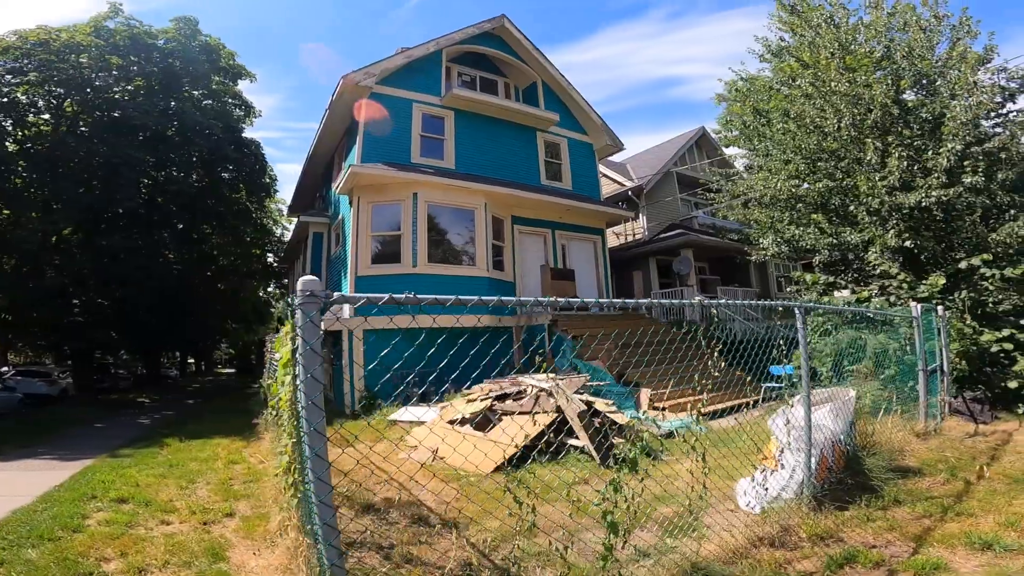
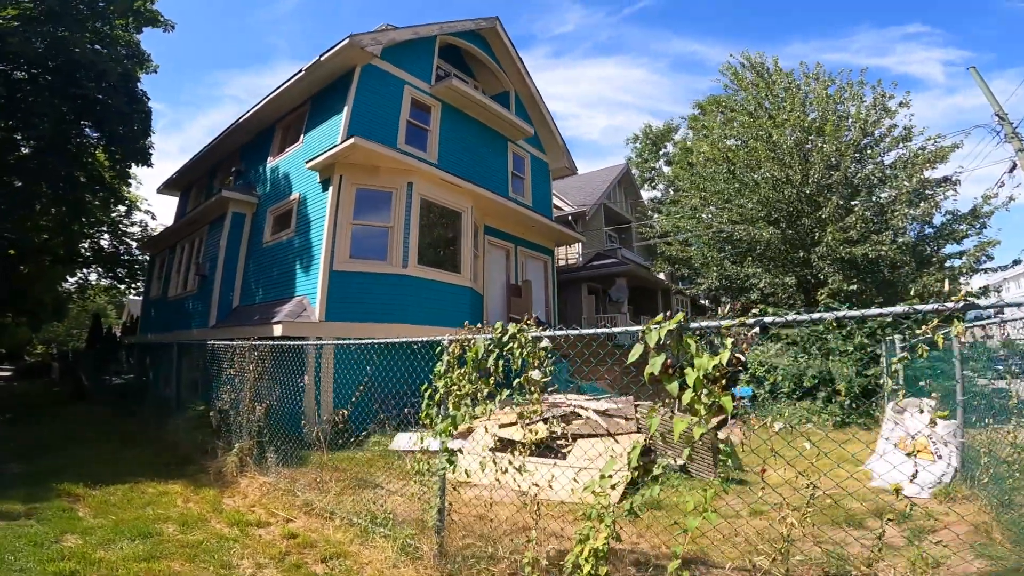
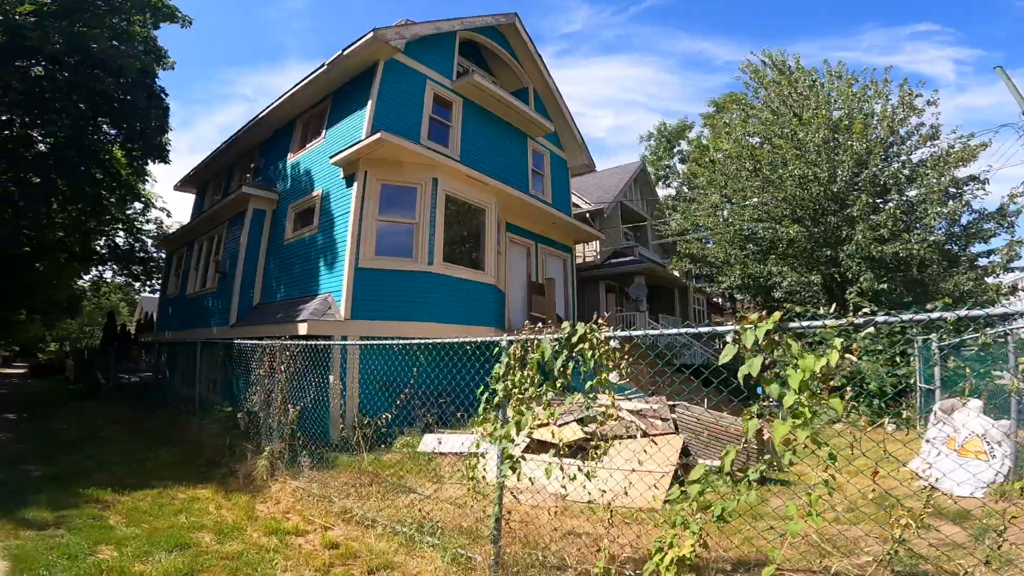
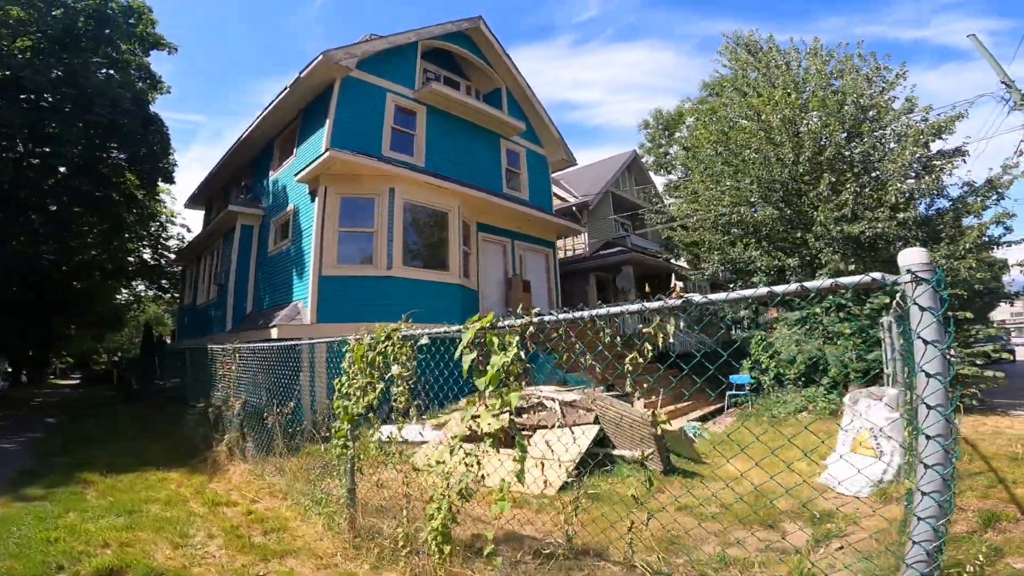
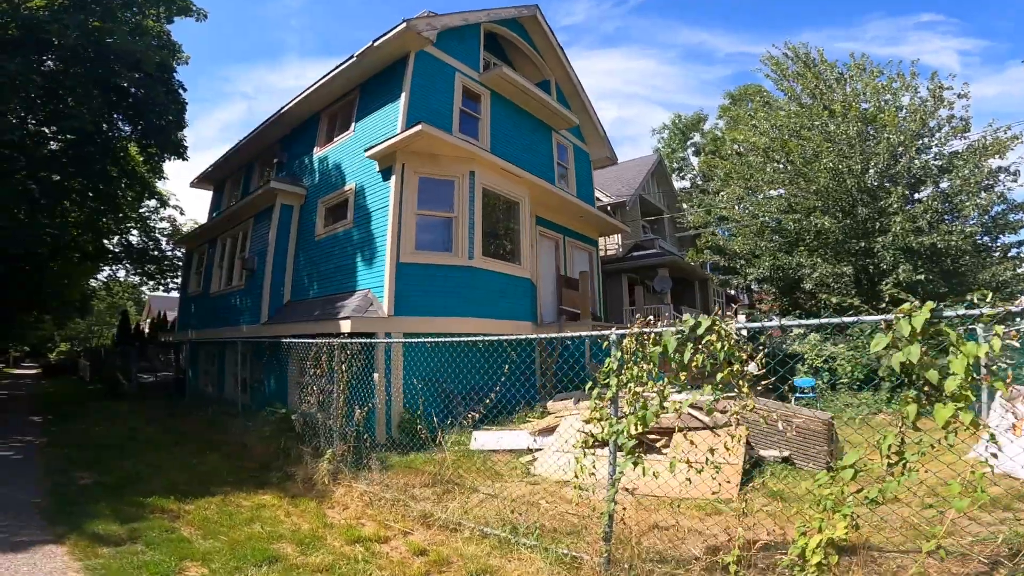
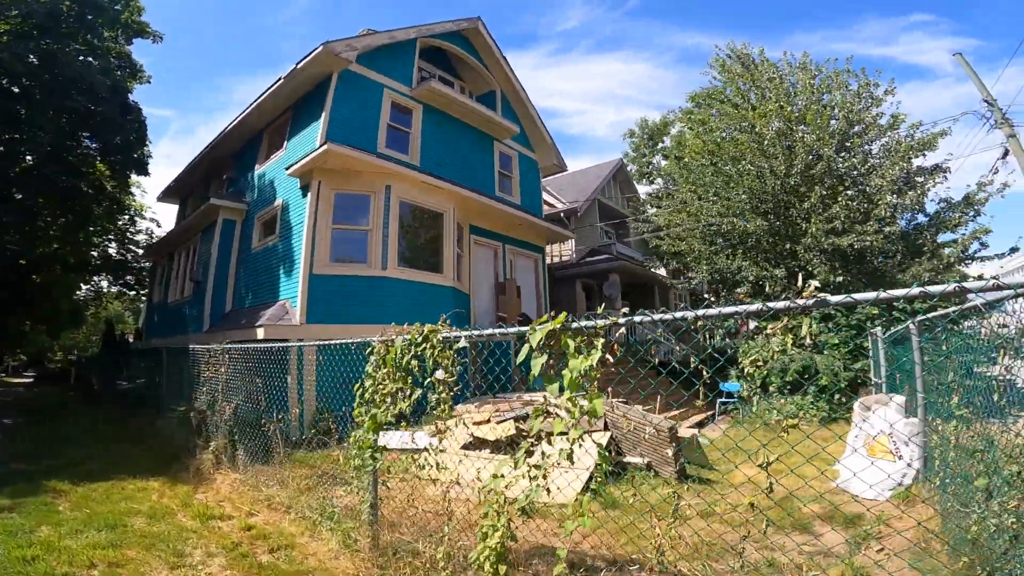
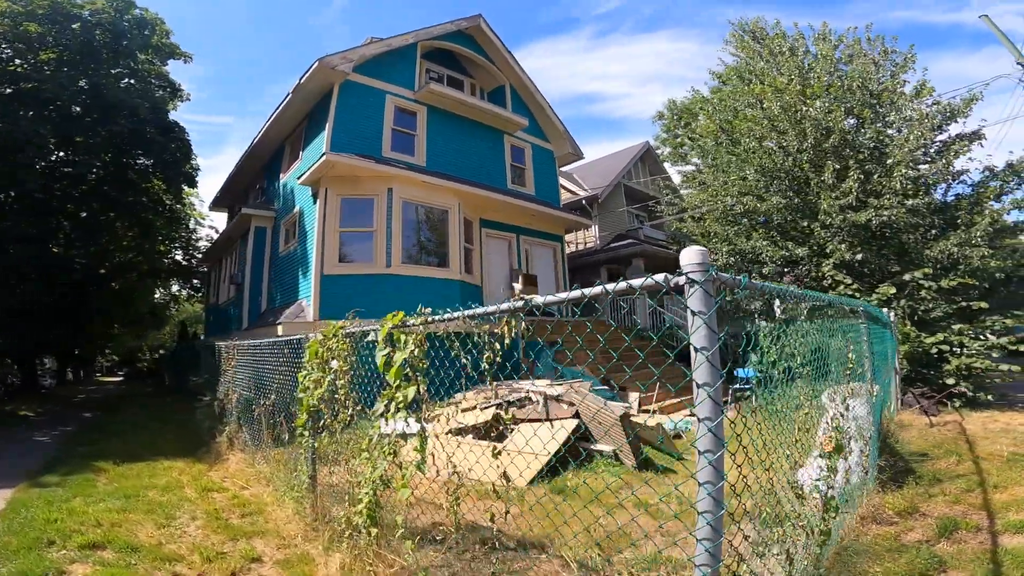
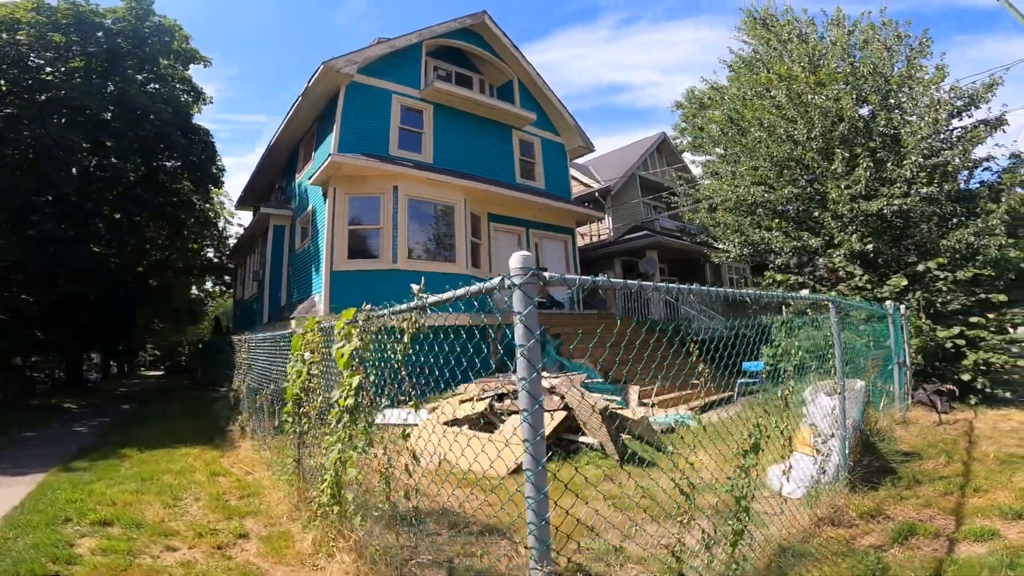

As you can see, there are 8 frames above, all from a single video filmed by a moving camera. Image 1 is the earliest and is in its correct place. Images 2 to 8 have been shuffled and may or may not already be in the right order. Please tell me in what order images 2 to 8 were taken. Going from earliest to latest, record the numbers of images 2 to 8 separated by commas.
8, 7, 4, 6, 2, 3, 5
